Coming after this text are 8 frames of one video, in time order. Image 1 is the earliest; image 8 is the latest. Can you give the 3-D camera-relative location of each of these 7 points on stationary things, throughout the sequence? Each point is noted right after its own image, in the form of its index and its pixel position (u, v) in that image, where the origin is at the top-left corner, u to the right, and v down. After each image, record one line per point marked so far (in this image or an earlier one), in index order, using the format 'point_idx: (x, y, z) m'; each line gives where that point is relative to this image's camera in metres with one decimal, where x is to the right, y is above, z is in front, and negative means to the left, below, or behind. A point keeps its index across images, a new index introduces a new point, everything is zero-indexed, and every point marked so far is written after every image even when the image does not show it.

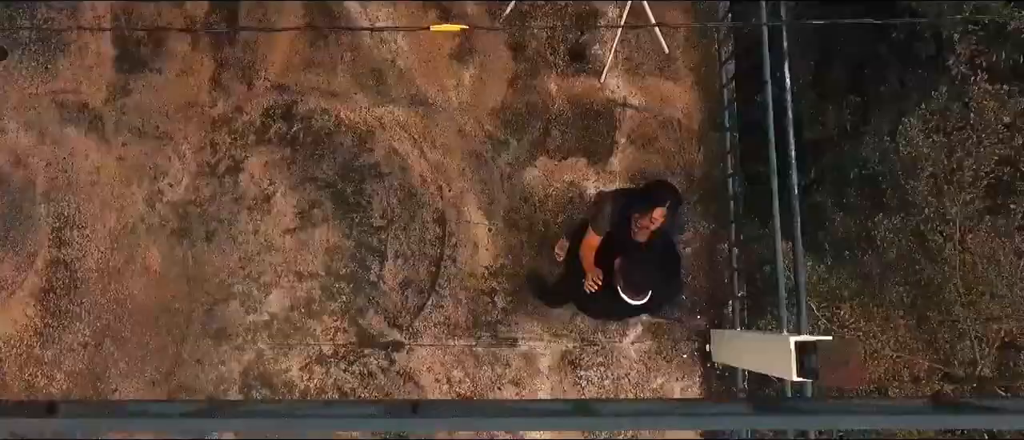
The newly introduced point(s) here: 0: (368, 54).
0: (-0.7, +0.8, +4.2) m
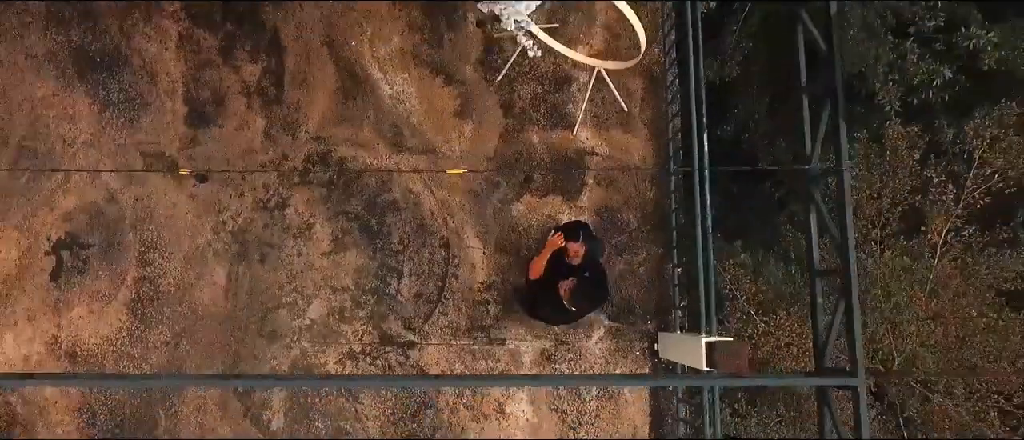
0: (-0.7, +0.6, +5.2) m
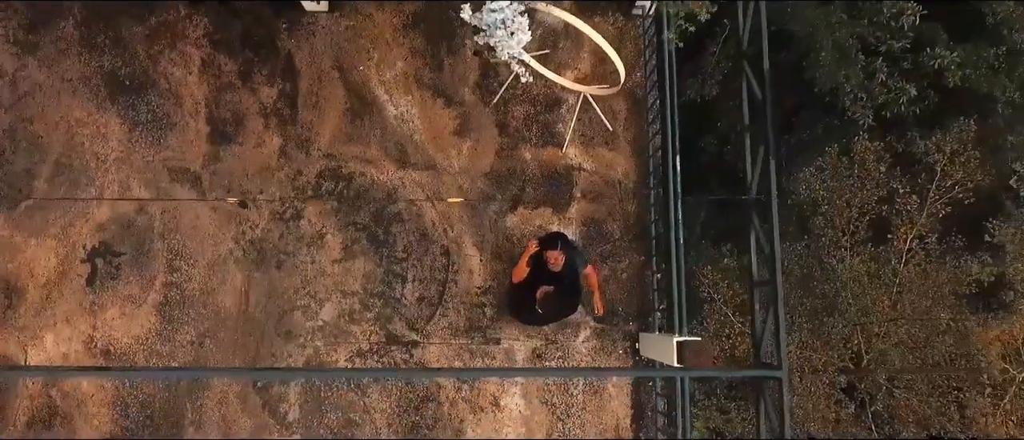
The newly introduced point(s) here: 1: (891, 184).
0: (-0.8, +0.6, +5.7) m
1: (+2.6, +0.3, +5.7) m
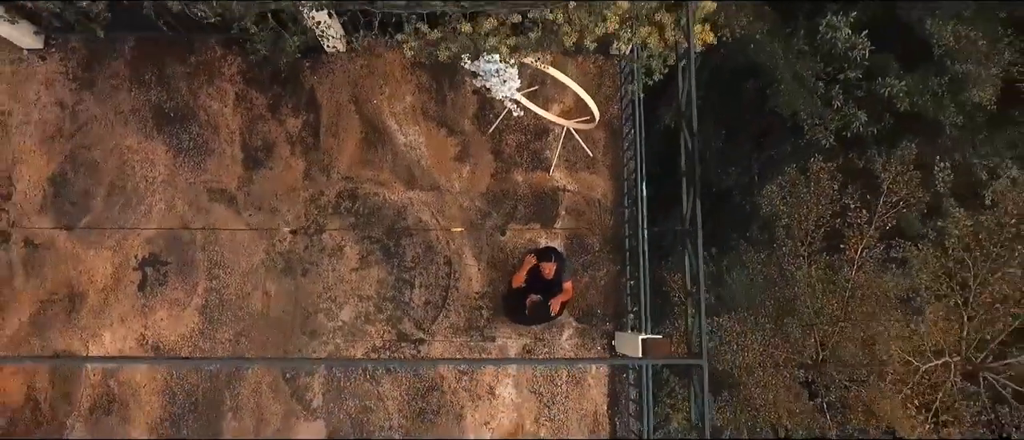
0: (-0.8, +0.5, +6.6) m
1: (+2.5, +0.2, +6.5) m
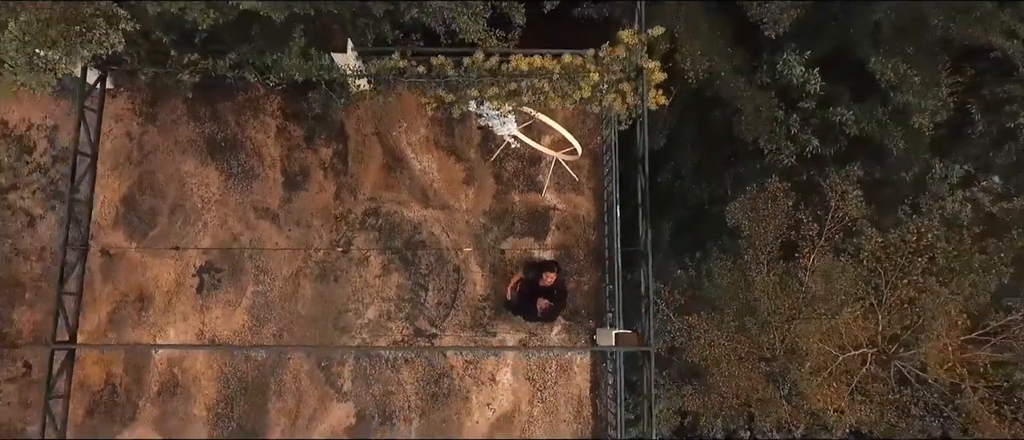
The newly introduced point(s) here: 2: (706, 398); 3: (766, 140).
0: (-0.8, +0.3, +7.8) m
1: (+2.5, +0.1, +7.8) m
2: (+1.7, -1.6, +7.6) m
3: (+2.3, +0.8, +7.9) m
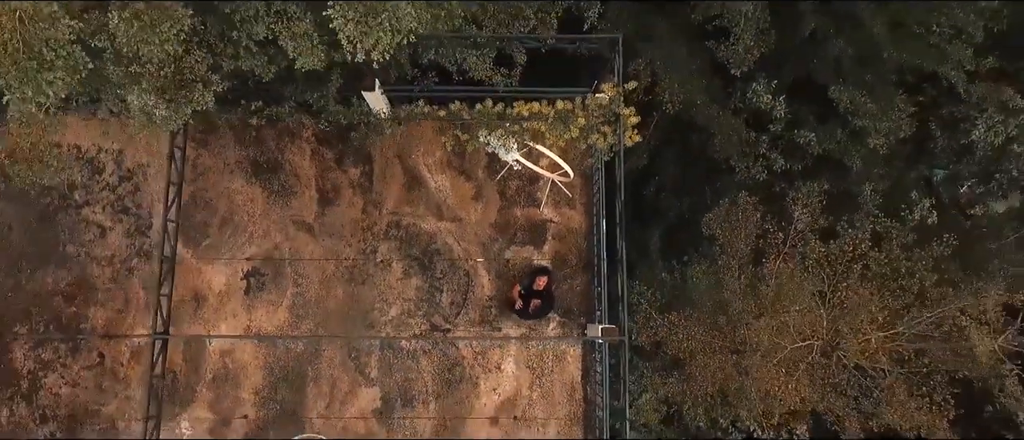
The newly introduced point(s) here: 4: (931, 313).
0: (-0.8, +0.2, +9.1) m
1: (+2.5, -0.1, +9.0) m
2: (+1.7, -1.7, +8.9) m
3: (+2.3, +0.6, +9.1) m
4: (+3.9, -0.9, +8.4) m
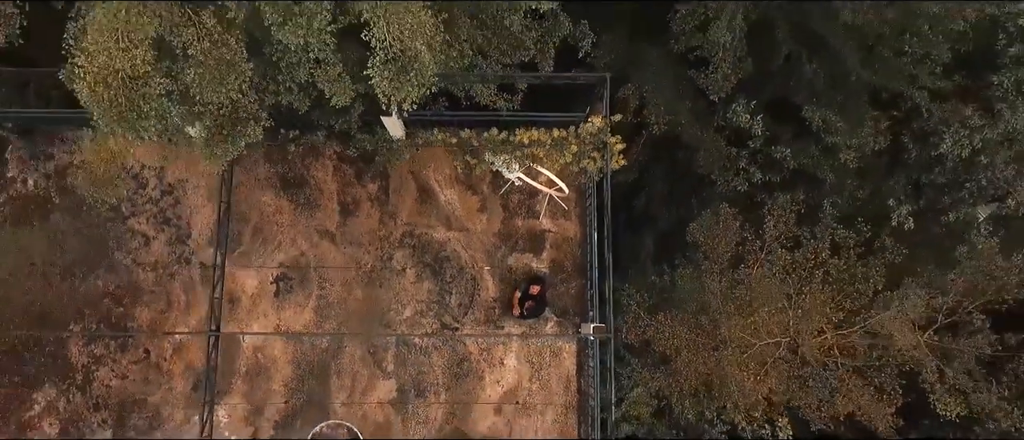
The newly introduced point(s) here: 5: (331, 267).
0: (-0.8, +0.1, +10.1) m
1: (+2.5, -0.2, +10.0) m
2: (+1.8, -1.8, +9.9) m
3: (+2.4, +0.5, +10.2) m
4: (+4.0, -1.0, +9.4) m
5: (-2.0, -0.5, +10.0) m
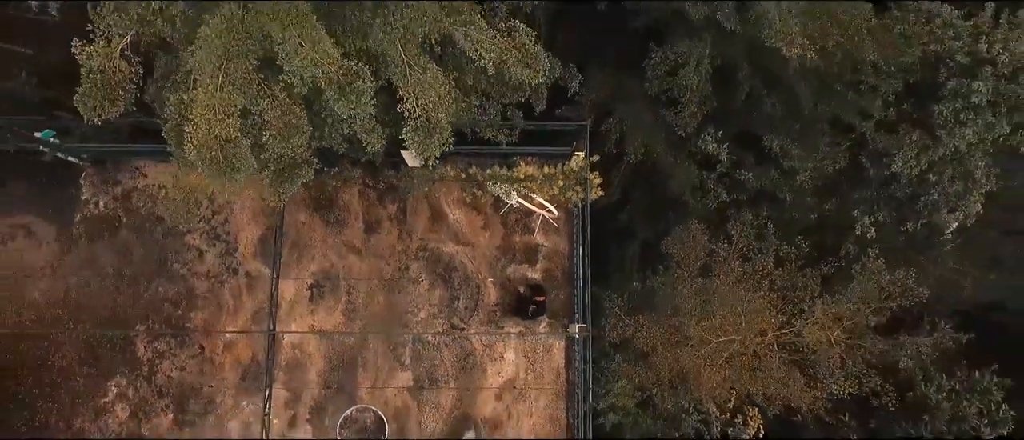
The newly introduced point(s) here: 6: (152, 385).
0: (-0.8, -0.1, +11.9) m
1: (+2.5, -0.4, +11.8) m
2: (+1.7, -2.0, +11.7) m
3: (+2.3, +0.3, +11.9) m
4: (+3.9, -1.2, +11.2) m
5: (-2.0, -0.8, +11.8) m
6: (-4.6, -2.1, +11.4) m
